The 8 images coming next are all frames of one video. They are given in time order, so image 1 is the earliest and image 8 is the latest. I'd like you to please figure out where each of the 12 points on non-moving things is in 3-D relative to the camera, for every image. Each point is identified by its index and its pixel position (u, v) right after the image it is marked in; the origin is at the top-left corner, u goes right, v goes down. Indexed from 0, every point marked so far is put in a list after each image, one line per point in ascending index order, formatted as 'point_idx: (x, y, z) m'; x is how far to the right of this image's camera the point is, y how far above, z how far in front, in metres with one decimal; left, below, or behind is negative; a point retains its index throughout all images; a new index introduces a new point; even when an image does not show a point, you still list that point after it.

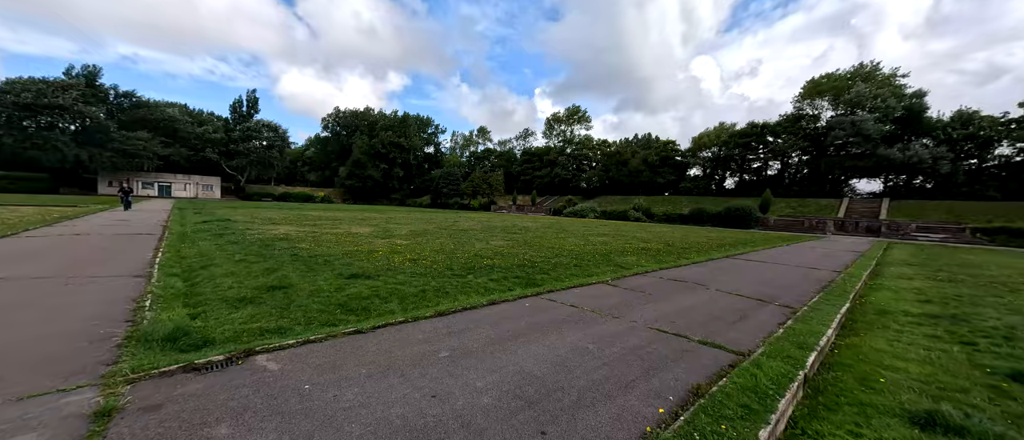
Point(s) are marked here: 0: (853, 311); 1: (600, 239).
0: (+6.4, -1.7, +6.4) m
1: (+4.5, -1.0, +17.7) m
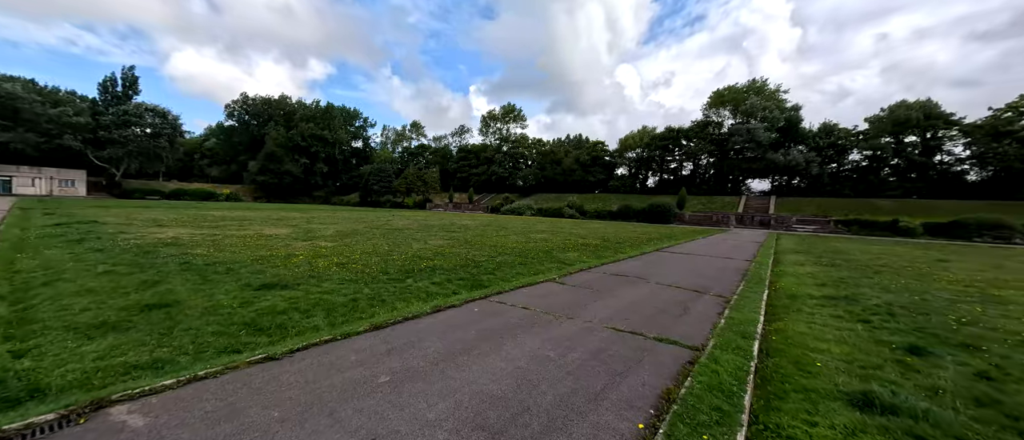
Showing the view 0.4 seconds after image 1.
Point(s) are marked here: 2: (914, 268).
0: (+5.4, -1.6, +7.1) m
1: (+1.4, -0.8, +17.8) m
2: (+14.5, -1.7, +12.5) m
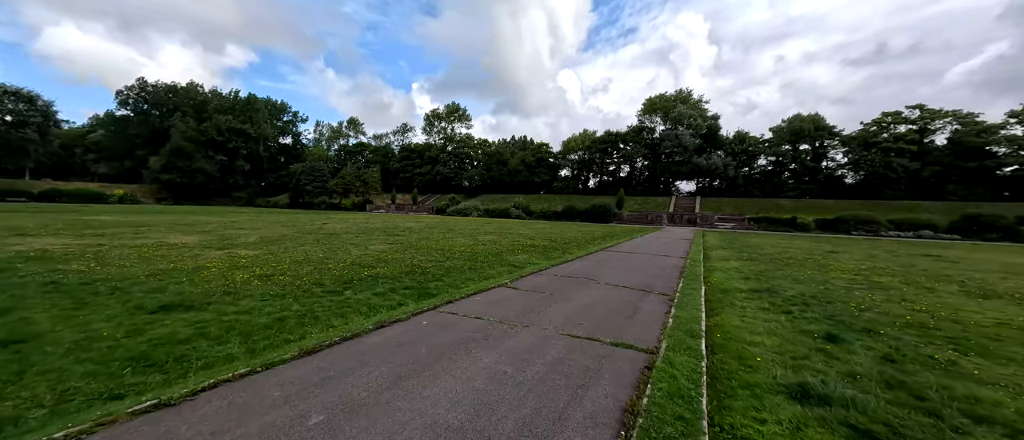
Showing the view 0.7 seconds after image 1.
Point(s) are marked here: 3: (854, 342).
0: (+4.3, -1.6, +7.6) m
1: (-1.3, -0.9, +17.5) m
2: (+12.6, -1.6, +14.3) m
3: (+4.6, -1.6, +4.6) m
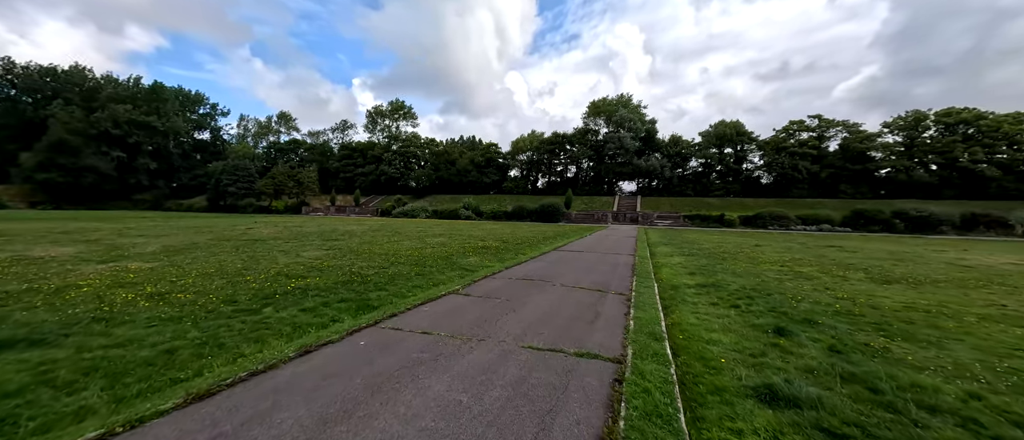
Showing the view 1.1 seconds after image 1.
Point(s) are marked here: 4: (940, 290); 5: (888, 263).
0: (+3.3, -1.5, +7.7) m
1: (-3.7, -1.0, +16.7) m
2: (+10.5, -1.5, +15.5) m
3: (+4.0, -1.6, +4.8) m
4: (+10.4, -1.7, +8.4) m
5: (+14.6, -1.6, +13.4) m
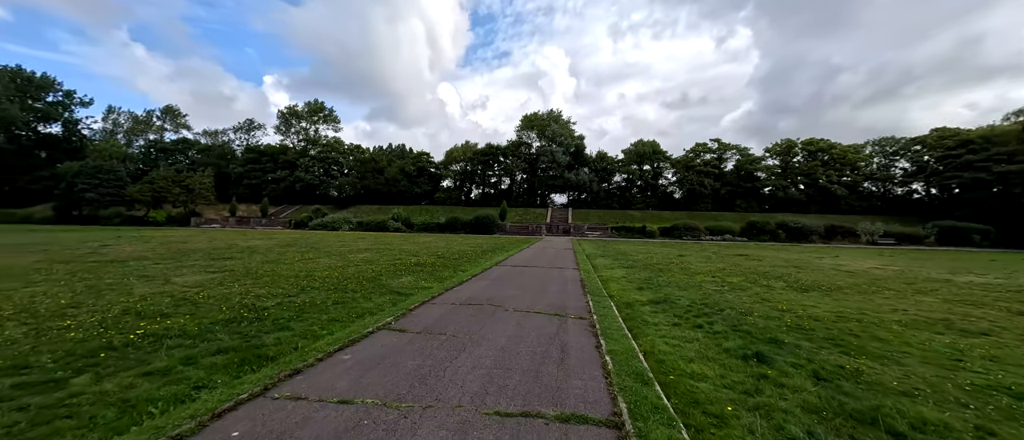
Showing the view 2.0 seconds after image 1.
0: (+2.2, -1.8, +7.1) m
1: (-6.4, -1.6, +14.6) m
2: (+7.7, -2.0, +16.2) m
3: (+3.4, -1.8, +4.4) m
4: (+9.0, -2.1, +9.2) m
5: (+12.2, -2.2, +14.9) m
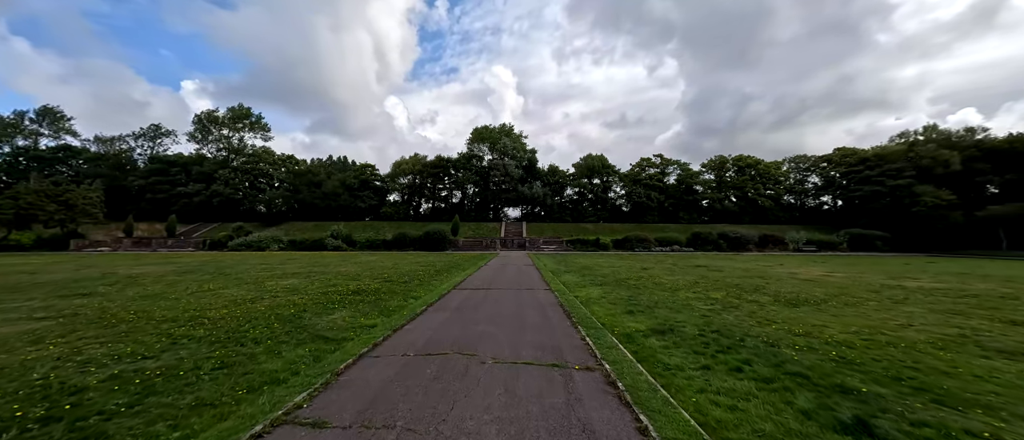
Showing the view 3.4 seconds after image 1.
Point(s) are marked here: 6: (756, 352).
0: (+1.8, -2.0, +5.6) m
1: (-7.8, -2.2, +11.7) m
2: (+5.9, -2.6, +15.3) m
3: (+3.4, -1.9, +3.1) m
4: (+8.3, -2.3, +8.6) m
5: (+10.5, -2.6, +14.7) m
6: (+3.7, -2.0, +5.2) m
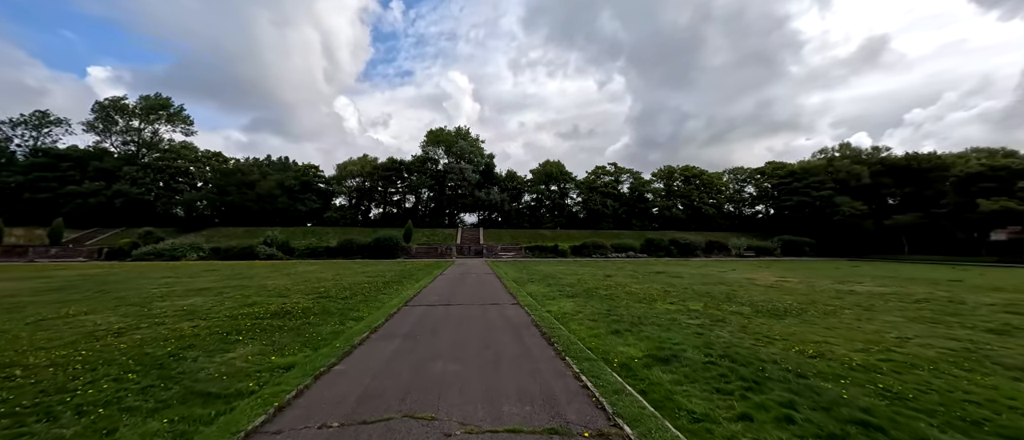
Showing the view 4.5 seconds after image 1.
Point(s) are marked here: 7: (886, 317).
0: (+1.4, -2.1, +4.3) m
1: (-8.9, -2.3, +9.2) m
2: (+4.3, -2.8, +14.5) m
3: (+3.4, -1.8, +2.1) m
4: (+7.5, -2.4, +8.2) m
5: (+9.0, -2.8, +14.5) m
6: (+3.4, -2.0, +4.2) m
7: (+9.4, -2.4, +8.7) m
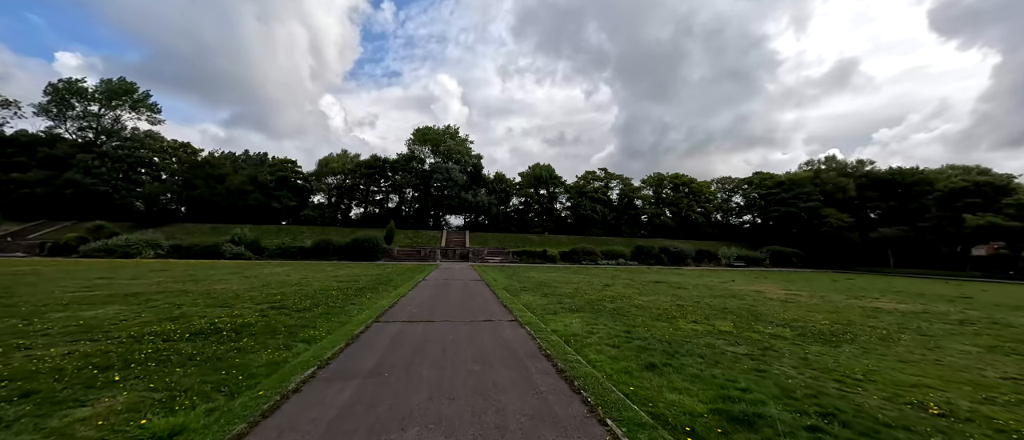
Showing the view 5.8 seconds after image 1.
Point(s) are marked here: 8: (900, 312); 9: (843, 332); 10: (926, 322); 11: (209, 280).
0: (+1.6, -2.0, +2.6) m
1: (-8.9, -2.0, +7.1) m
2: (+4.0, -2.9, +12.9) m
3: (+3.6, -1.8, +0.5) m
4: (+7.5, -2.5, +6.7) m
5: (+8.7, -3.1, +13.1) m
6: (+3.5, -2.0, +2.6) m
7: (+9.4, -2.6, +7.3) m
8: (+13.1, -3.1, +11.8) m
9: (+8.0, -2.7, +8.4) m
10: (+12.1, -3.0, +10.2) m
11: (-12.9, -2.6, +15.0) m
